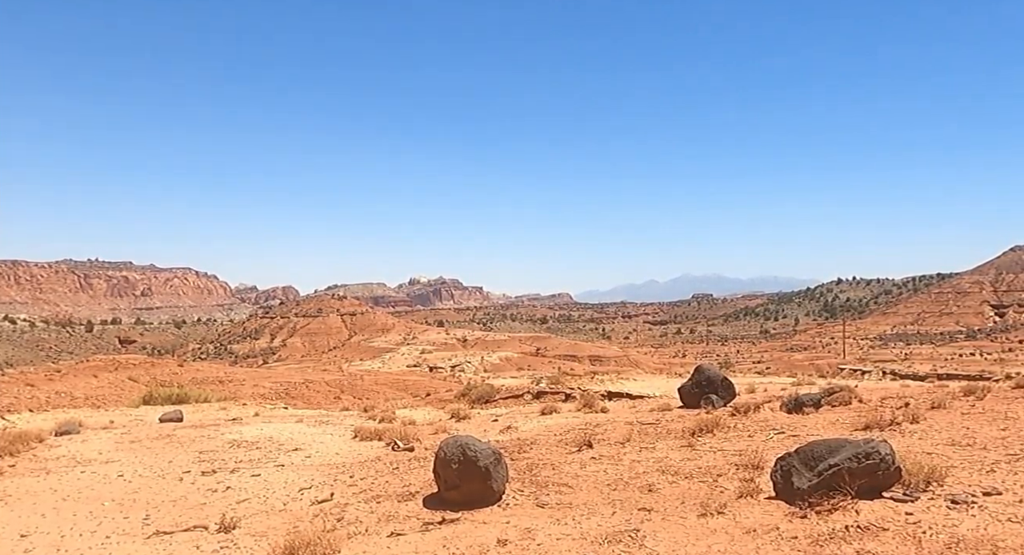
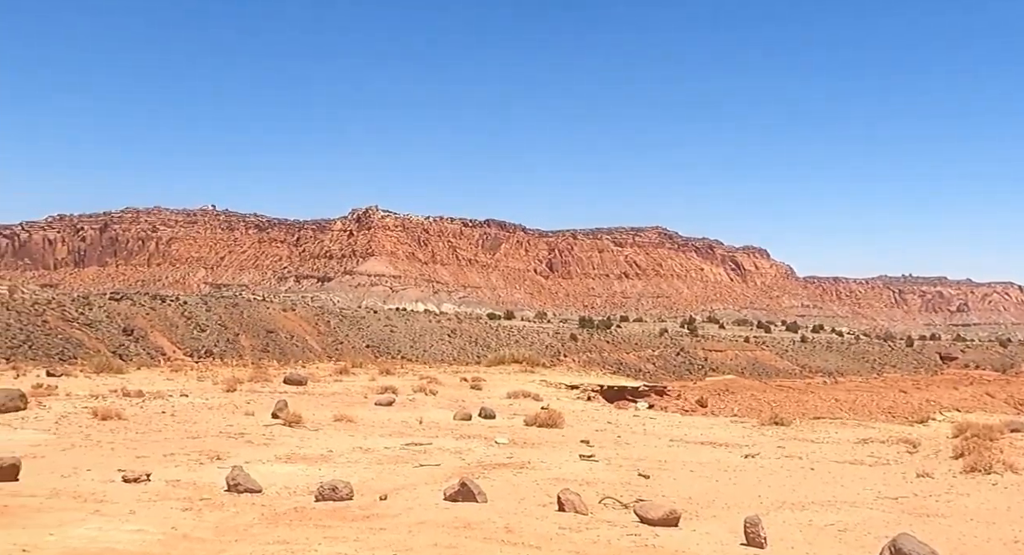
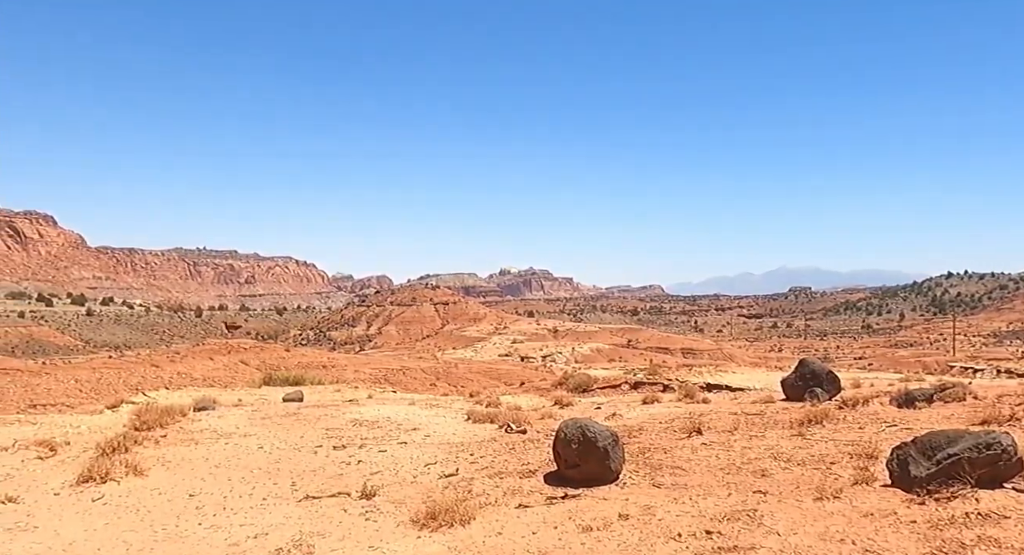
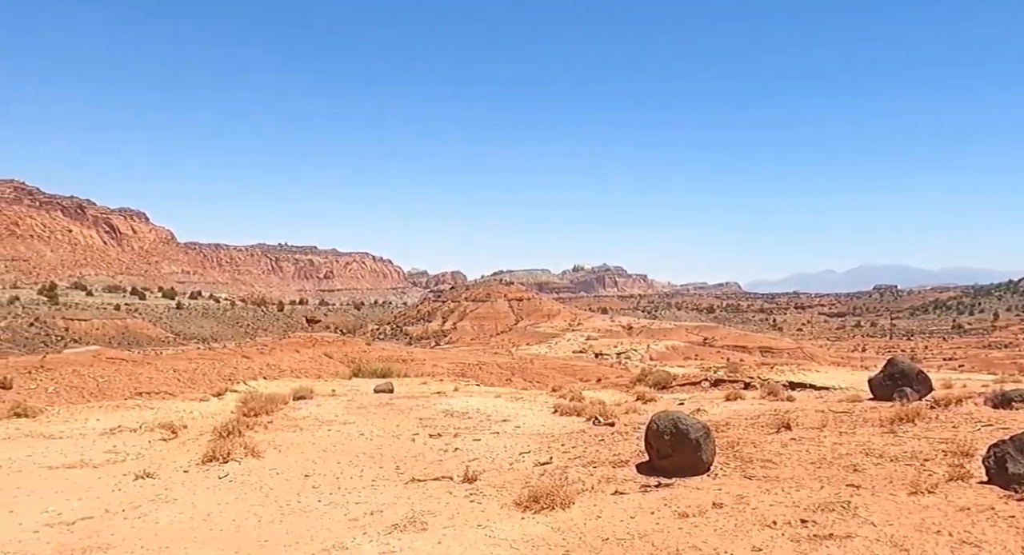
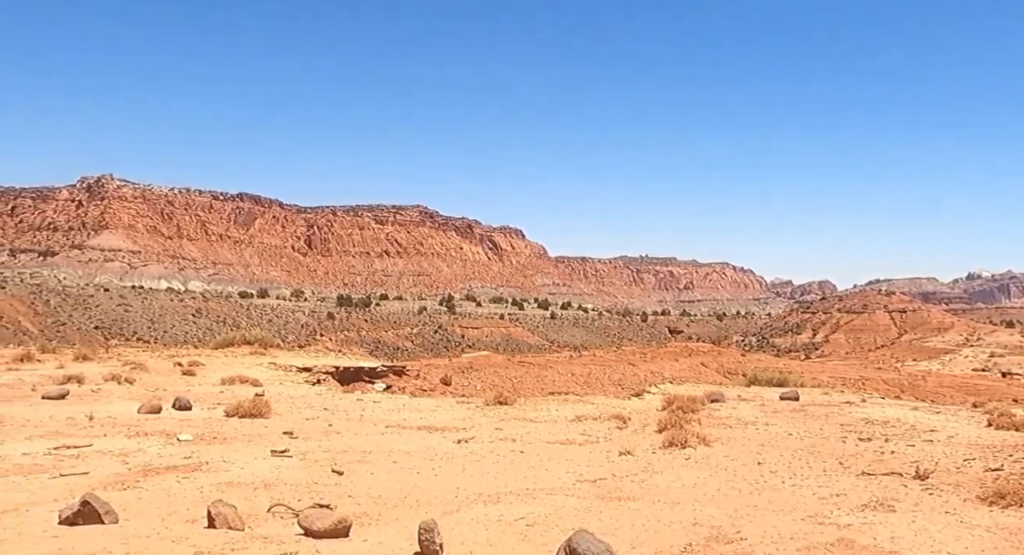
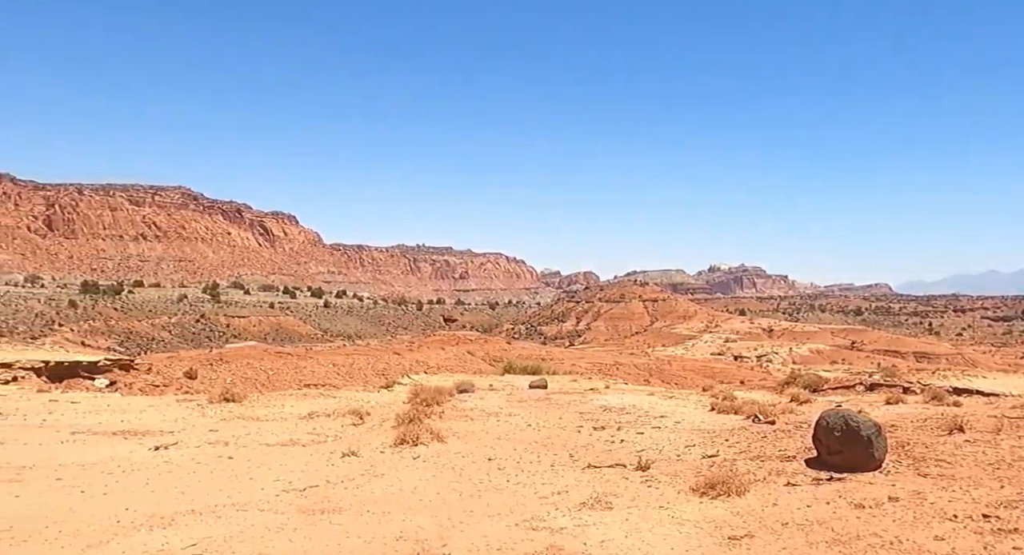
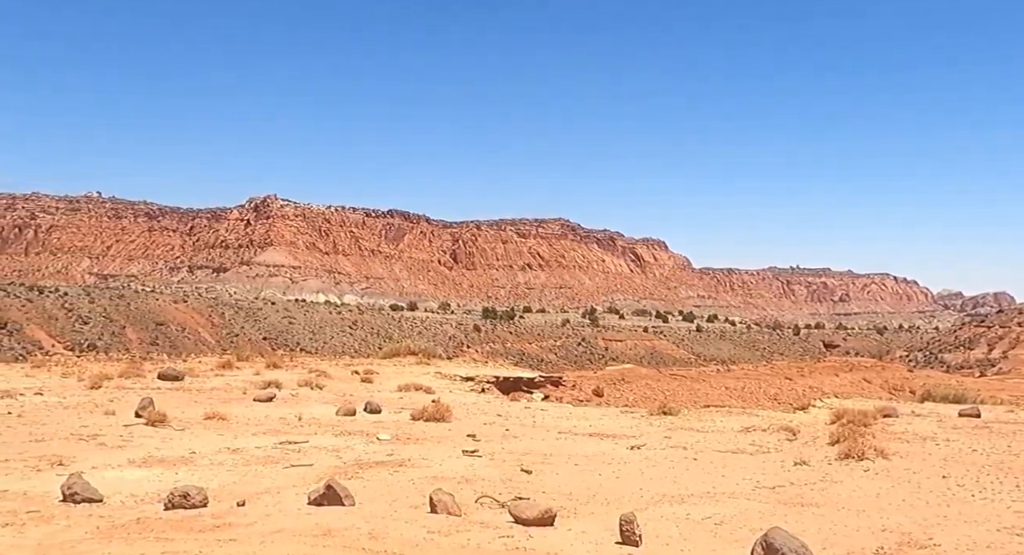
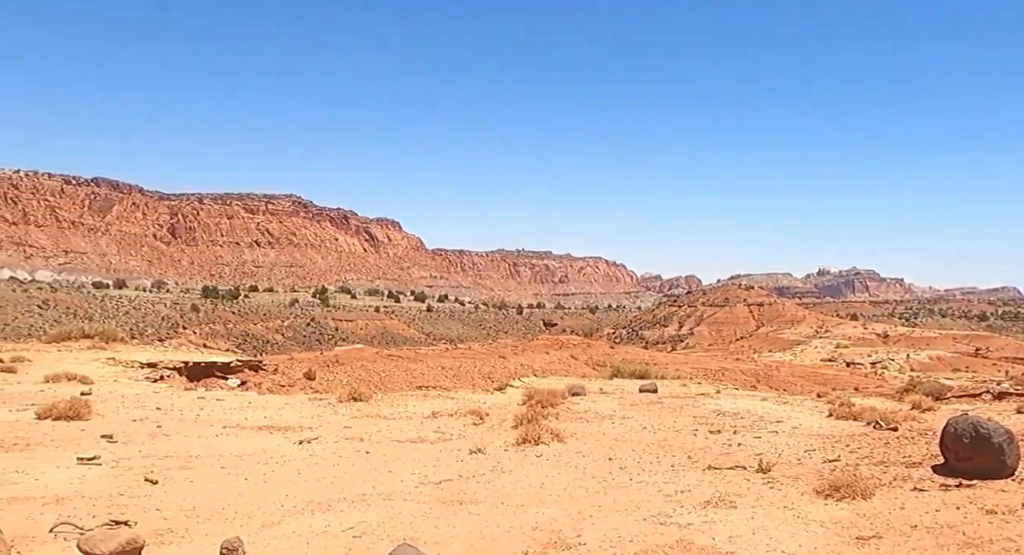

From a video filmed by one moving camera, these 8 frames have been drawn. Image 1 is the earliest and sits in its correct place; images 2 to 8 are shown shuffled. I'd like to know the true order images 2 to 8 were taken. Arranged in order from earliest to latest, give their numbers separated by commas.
3, 4, 6, 8, 5, 7, 2
